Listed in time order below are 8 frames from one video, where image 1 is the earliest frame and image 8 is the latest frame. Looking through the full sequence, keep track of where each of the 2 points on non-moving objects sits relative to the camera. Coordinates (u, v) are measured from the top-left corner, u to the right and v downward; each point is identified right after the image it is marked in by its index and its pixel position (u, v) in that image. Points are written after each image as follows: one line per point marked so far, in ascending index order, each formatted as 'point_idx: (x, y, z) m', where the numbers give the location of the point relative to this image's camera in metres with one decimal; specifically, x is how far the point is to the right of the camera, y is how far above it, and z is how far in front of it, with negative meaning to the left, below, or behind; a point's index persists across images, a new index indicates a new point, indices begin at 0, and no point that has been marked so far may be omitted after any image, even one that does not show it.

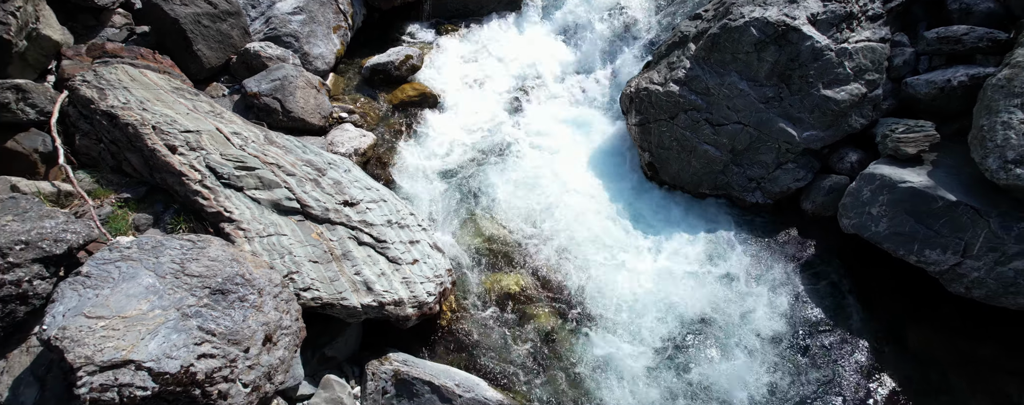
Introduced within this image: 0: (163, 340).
0: (-3.1, -1.2, +4.6) m
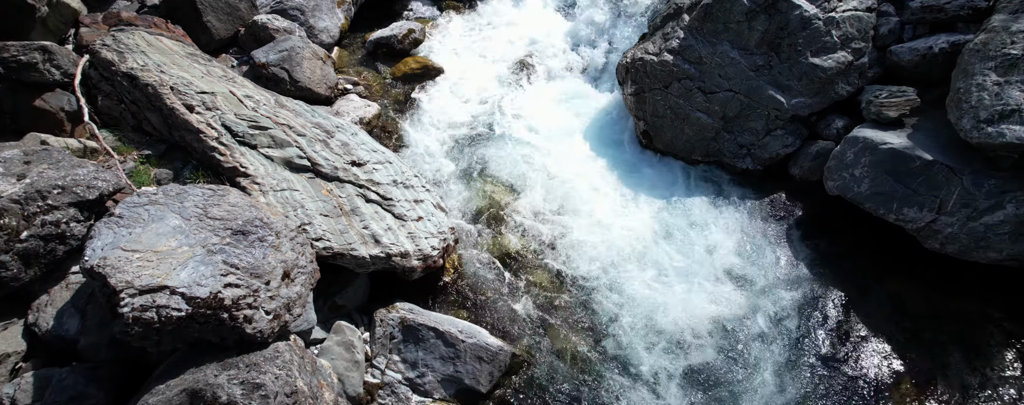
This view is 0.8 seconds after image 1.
0: (-3.1, -0.7, +5.1) m
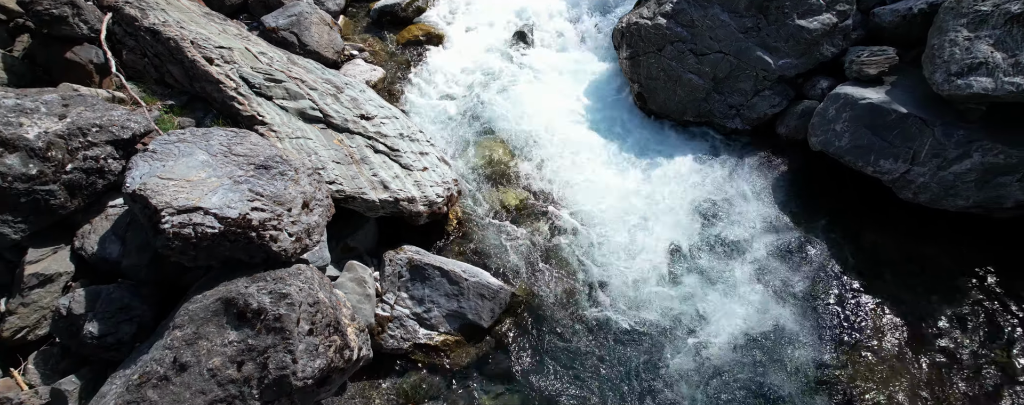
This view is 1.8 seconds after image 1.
0: (-3.2, +0.1, +5.6) m
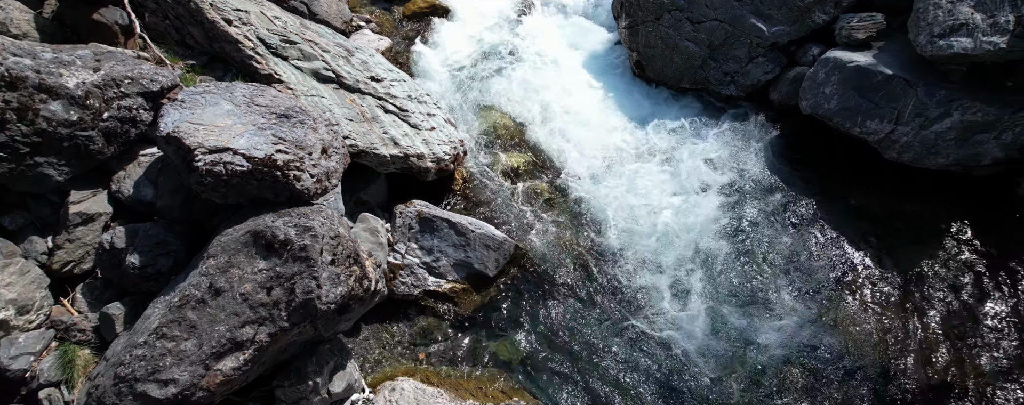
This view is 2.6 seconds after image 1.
0: (-3.1, +0.8, +6.1) m
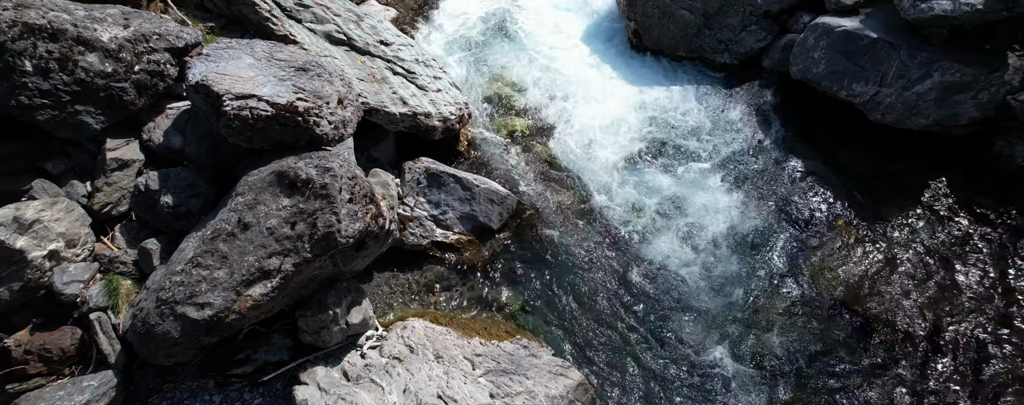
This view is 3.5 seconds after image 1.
0: (-3.1, +1.5, +6.6) m
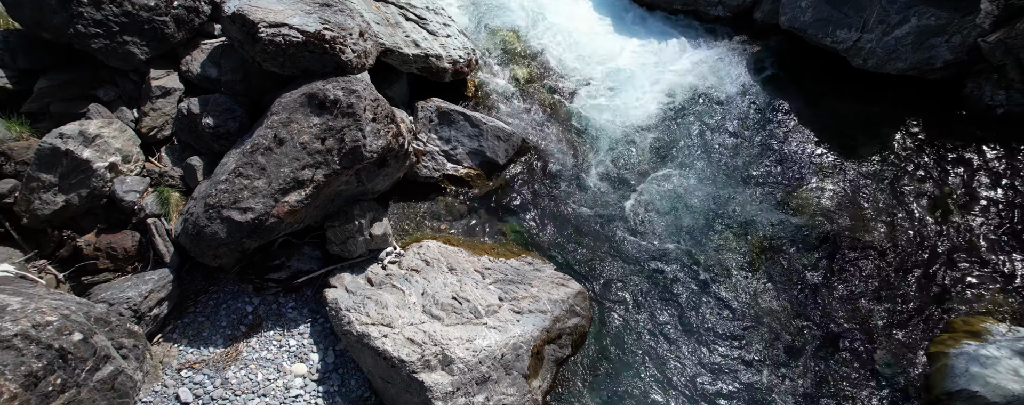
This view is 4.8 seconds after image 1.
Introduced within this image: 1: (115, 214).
0: (-3.0, +2.6, +7.3) m
1: (-5.5, -0.2, +7.1) m
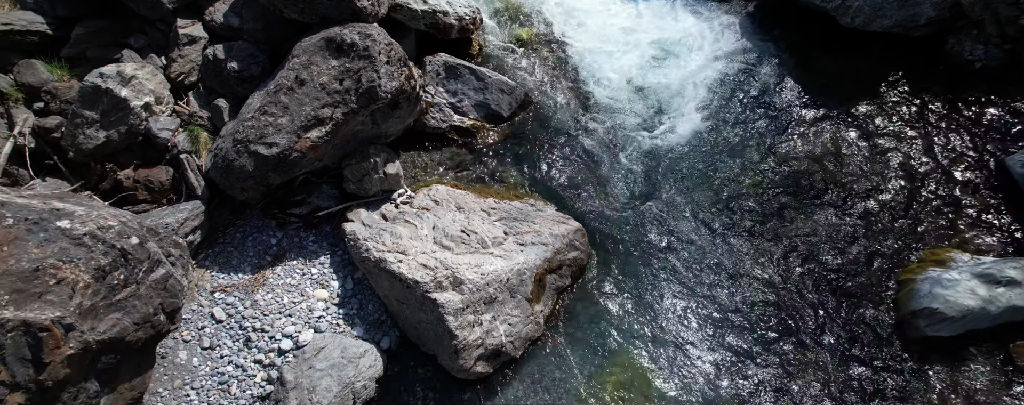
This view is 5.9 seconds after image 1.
0: (-2.9, +3.5, +7.8) m
1: (-5.4, +0.8, +7.7) m
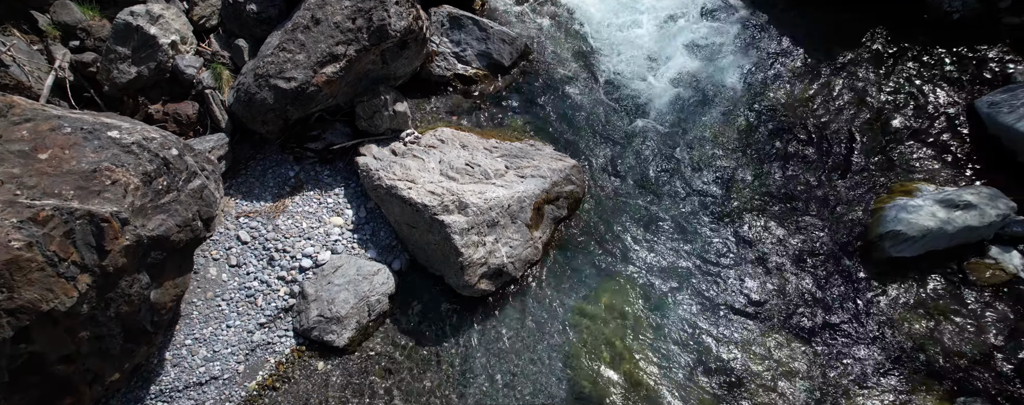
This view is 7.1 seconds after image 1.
0: (-2.9, +4.6, +8.3) m
1: (-5.4, +1.9, +8.3) m
